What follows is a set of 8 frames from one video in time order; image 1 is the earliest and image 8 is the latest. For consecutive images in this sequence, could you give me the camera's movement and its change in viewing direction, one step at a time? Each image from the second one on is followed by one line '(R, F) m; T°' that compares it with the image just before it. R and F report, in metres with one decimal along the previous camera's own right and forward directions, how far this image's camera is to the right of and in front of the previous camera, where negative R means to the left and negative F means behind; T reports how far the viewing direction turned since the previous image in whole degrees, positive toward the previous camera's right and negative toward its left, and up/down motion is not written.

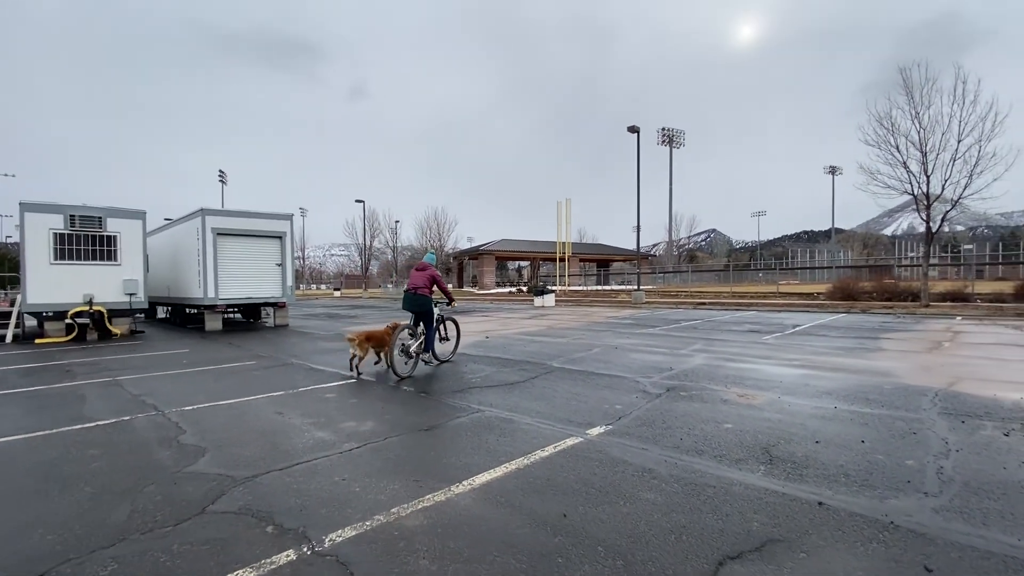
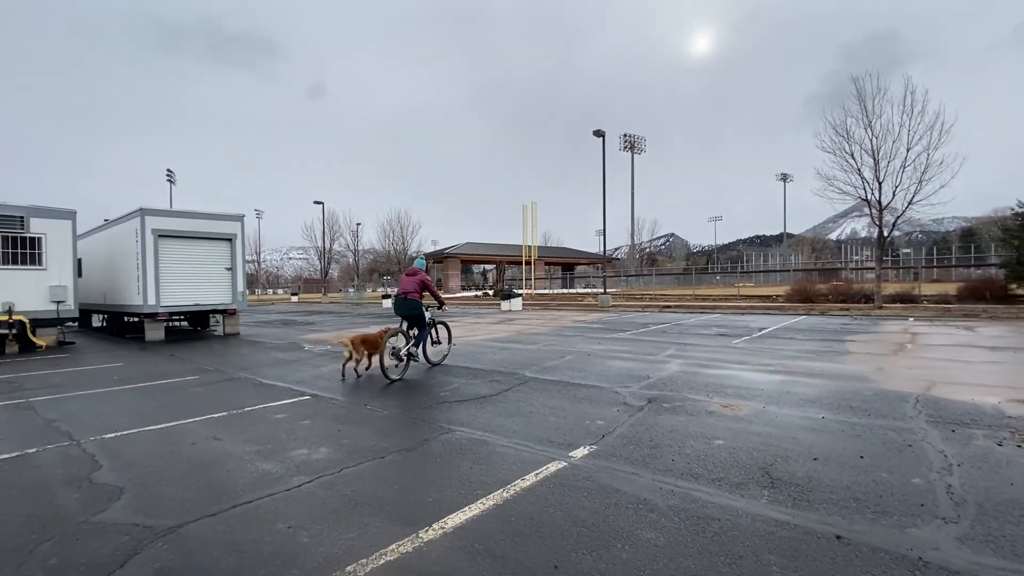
(-0.1, +0.5) m; +4°
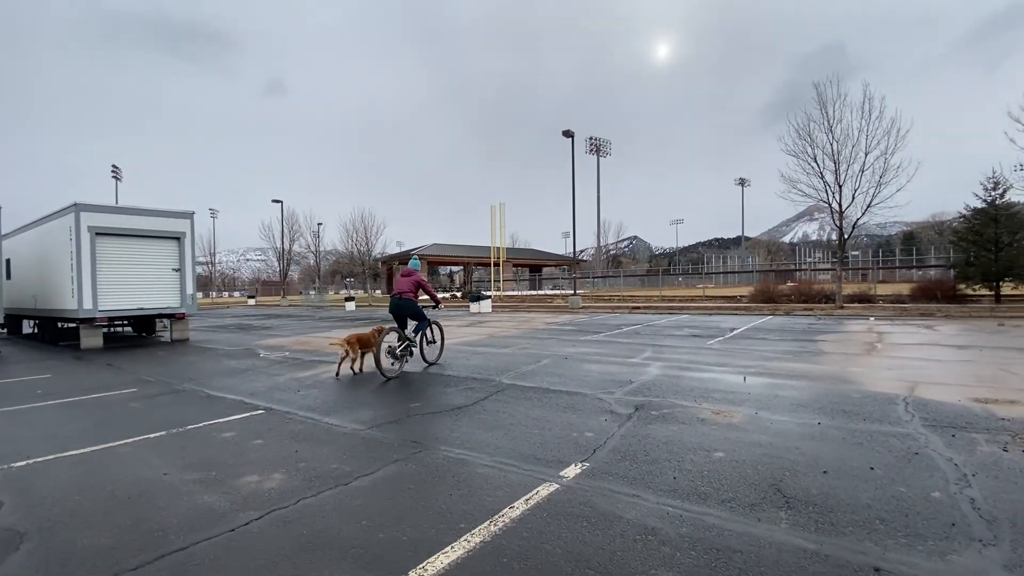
(-0.1, +0.5) m; +4°
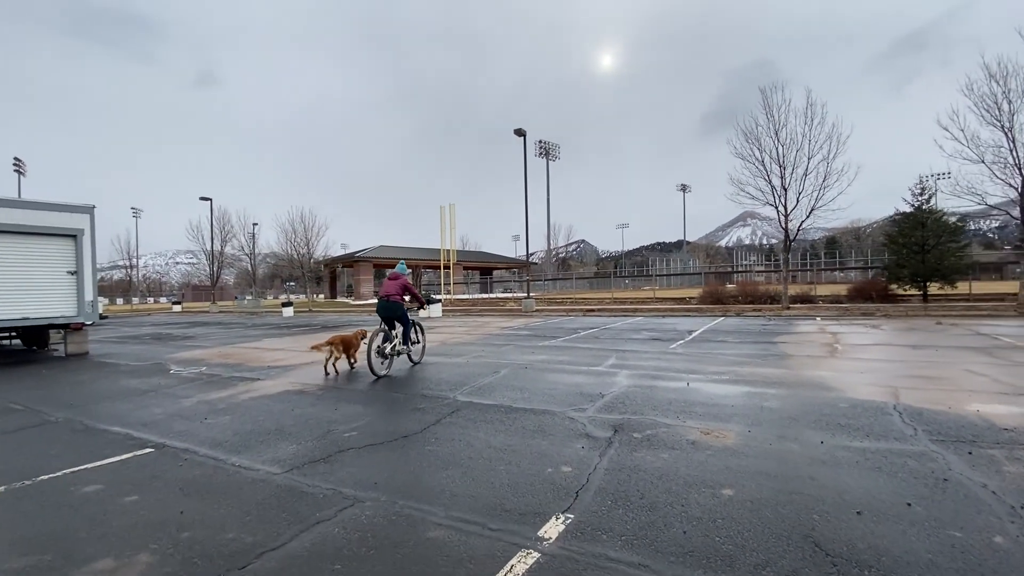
(-0.1, +1.0) m; +6°
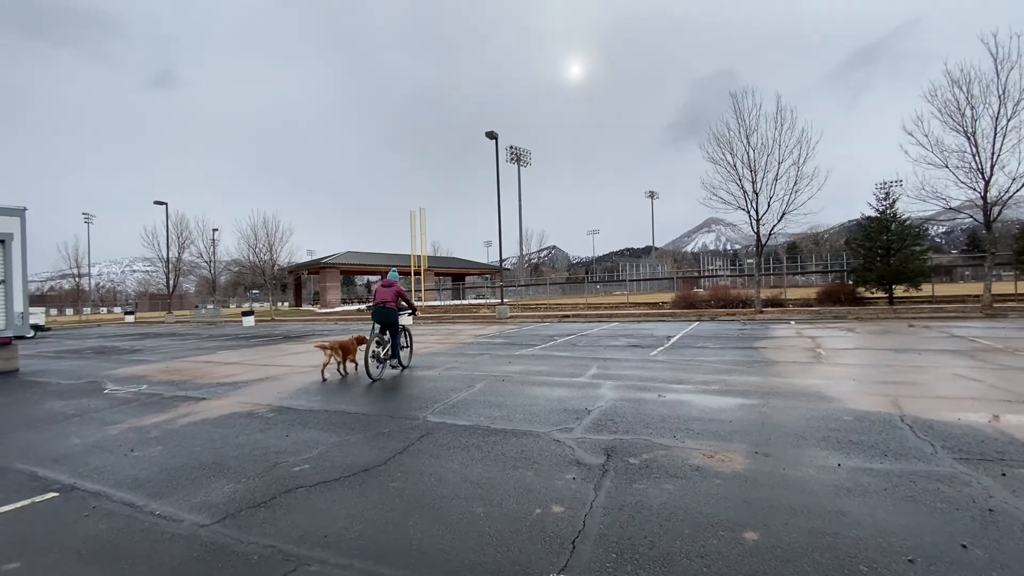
(-0.1, +0.6) m; +3°
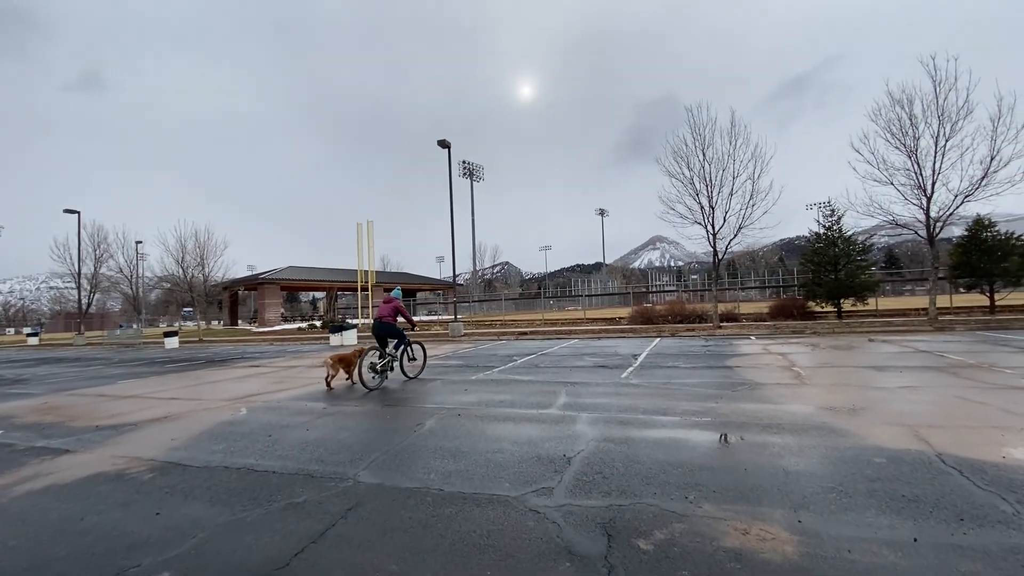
(-0.1, +1.3) m; +6°
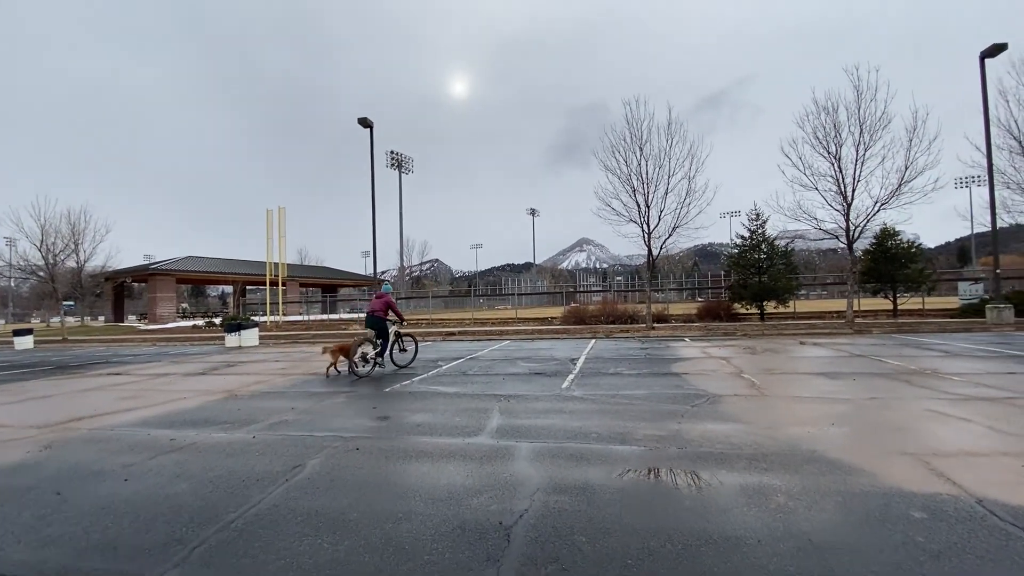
(+0.1, +1.6) m; +8°
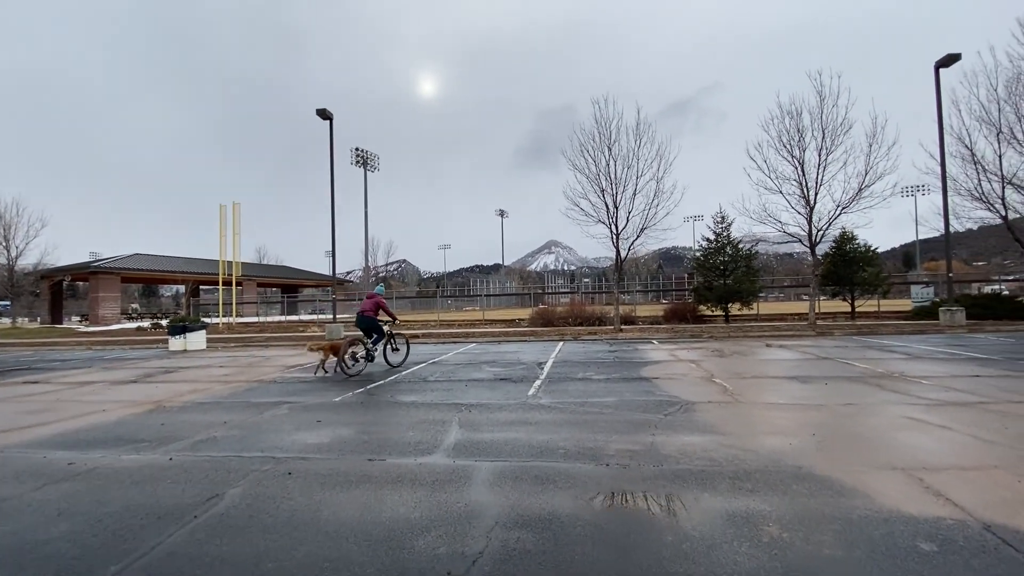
(+0.1, +0.6) m; +4°
